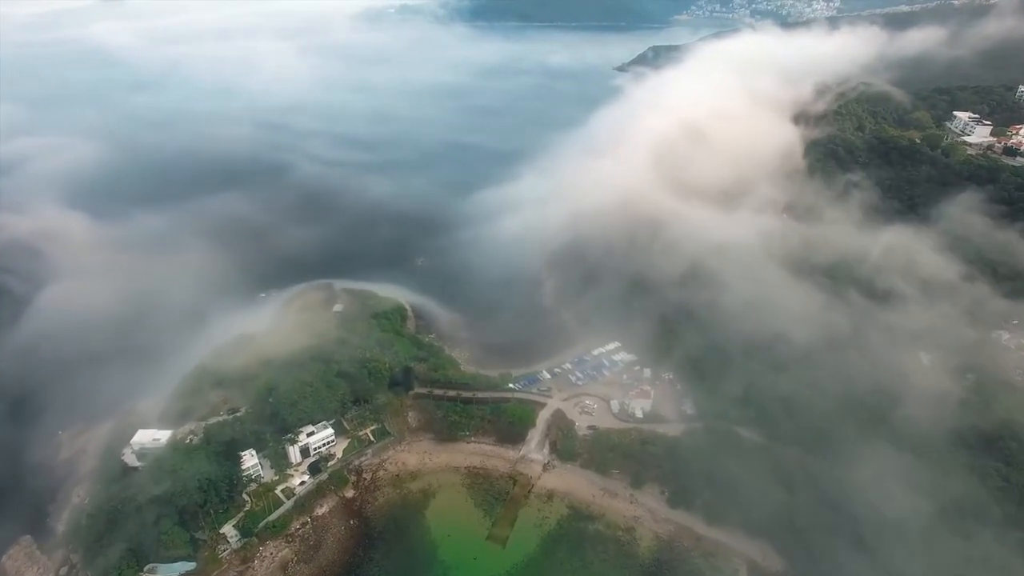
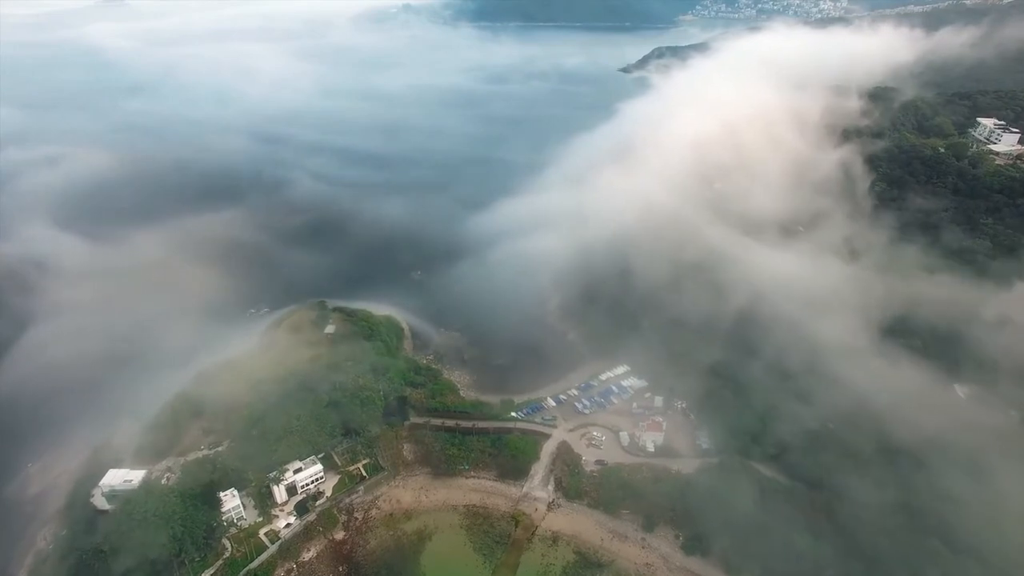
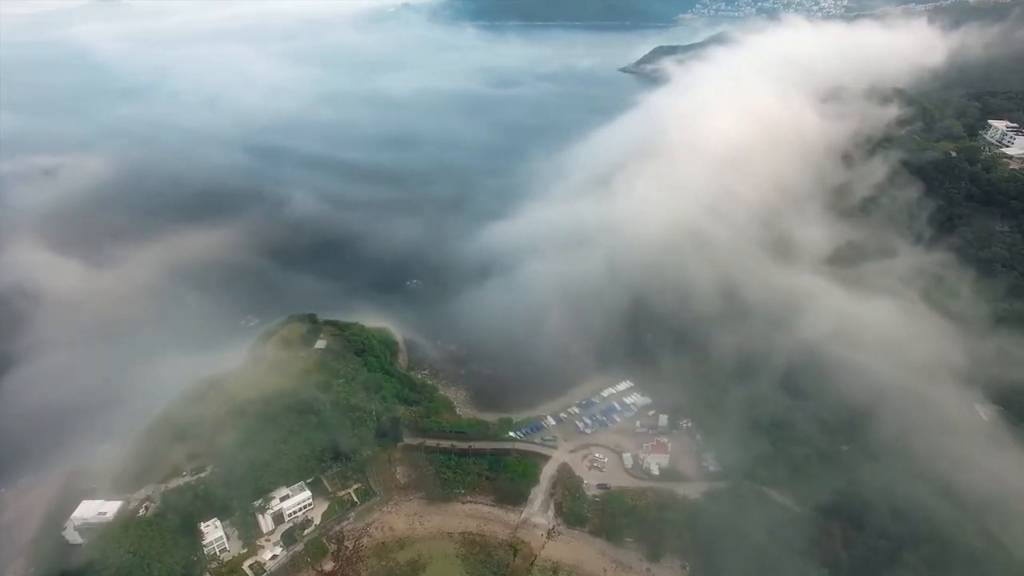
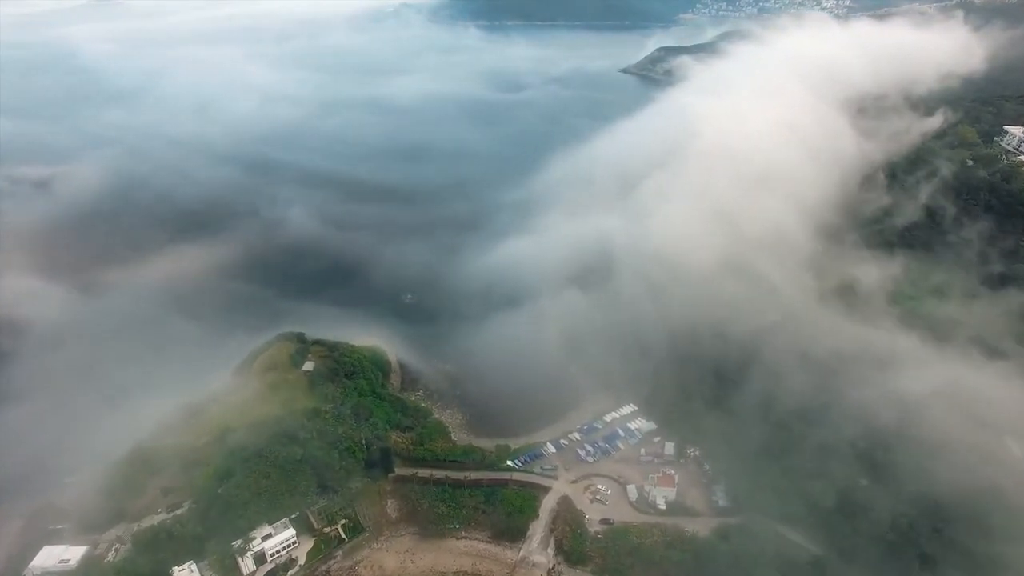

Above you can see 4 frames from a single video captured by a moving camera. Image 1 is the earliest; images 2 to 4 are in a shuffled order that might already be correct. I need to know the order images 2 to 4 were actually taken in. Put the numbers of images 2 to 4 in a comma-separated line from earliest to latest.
2, 3, 4
